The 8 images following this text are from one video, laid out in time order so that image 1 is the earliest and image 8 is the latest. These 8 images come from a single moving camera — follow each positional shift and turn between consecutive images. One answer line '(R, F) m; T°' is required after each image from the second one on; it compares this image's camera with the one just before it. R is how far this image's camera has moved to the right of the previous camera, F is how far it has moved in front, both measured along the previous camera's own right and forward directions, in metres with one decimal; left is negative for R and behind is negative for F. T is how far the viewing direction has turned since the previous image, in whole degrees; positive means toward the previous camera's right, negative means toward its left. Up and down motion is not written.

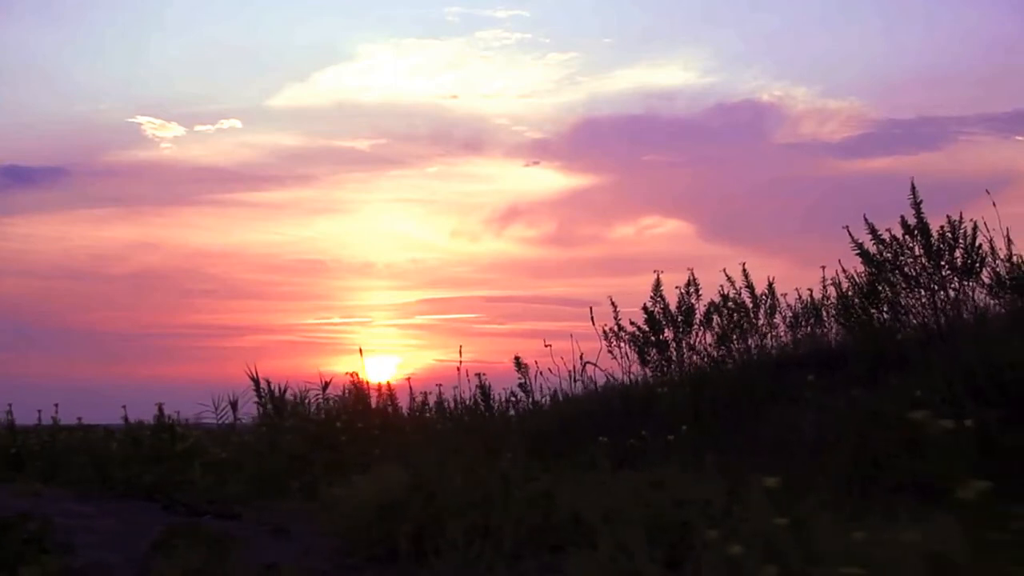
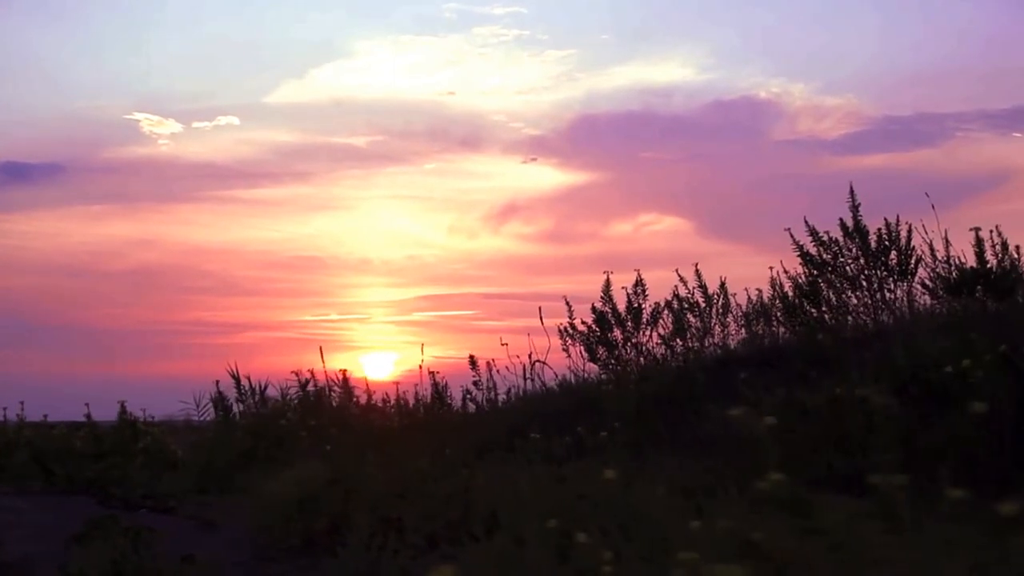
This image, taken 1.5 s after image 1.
(+0.4, -0.3) m; 0°
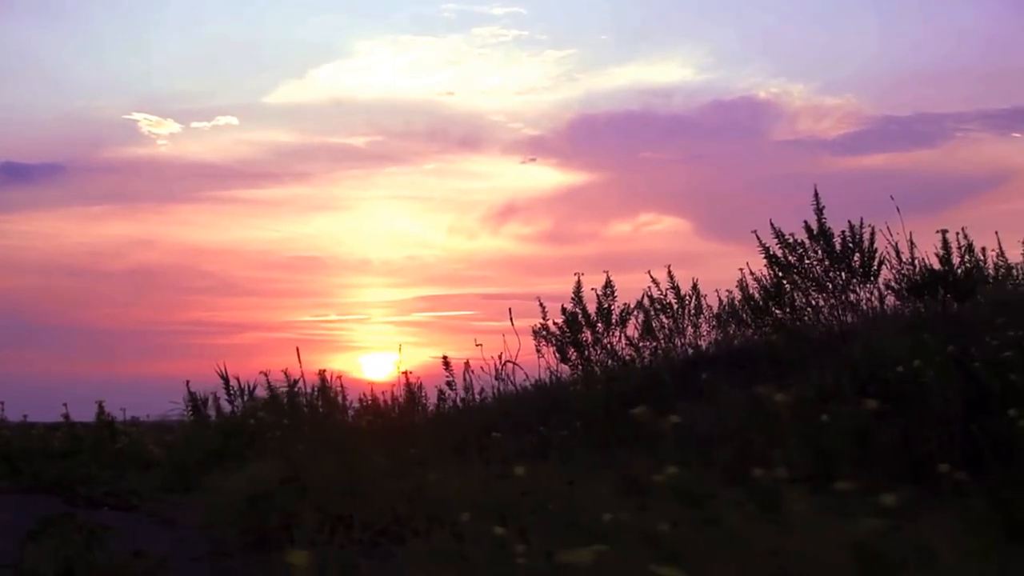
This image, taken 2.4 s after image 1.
(+0.3, -0.2) m; 0°
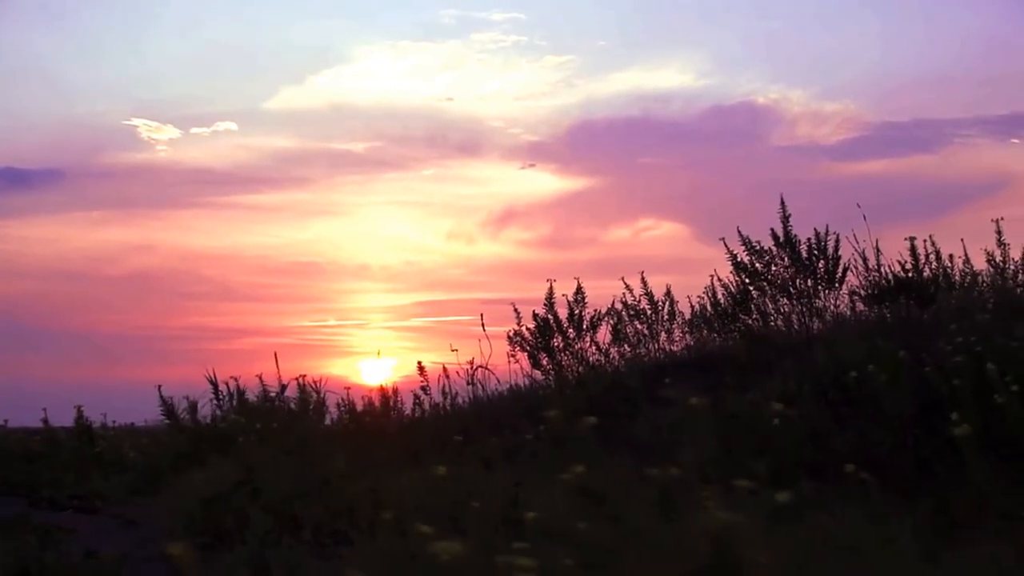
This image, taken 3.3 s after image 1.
(+0.2, -0.2) m; 0°
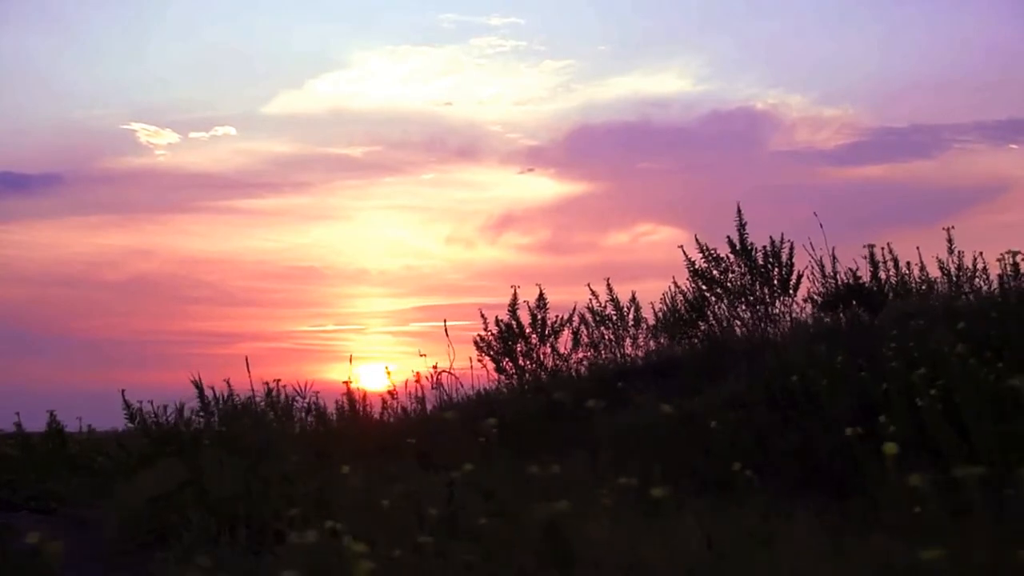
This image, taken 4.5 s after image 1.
(+0.3, -0.2) m; 0°
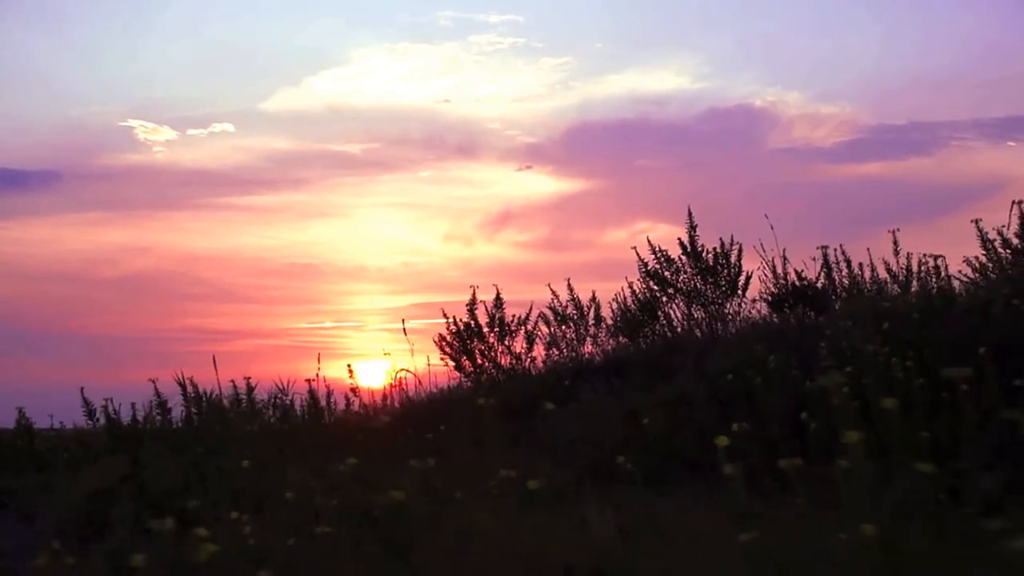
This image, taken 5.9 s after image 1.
(+0.4, -0.3) m; 0°
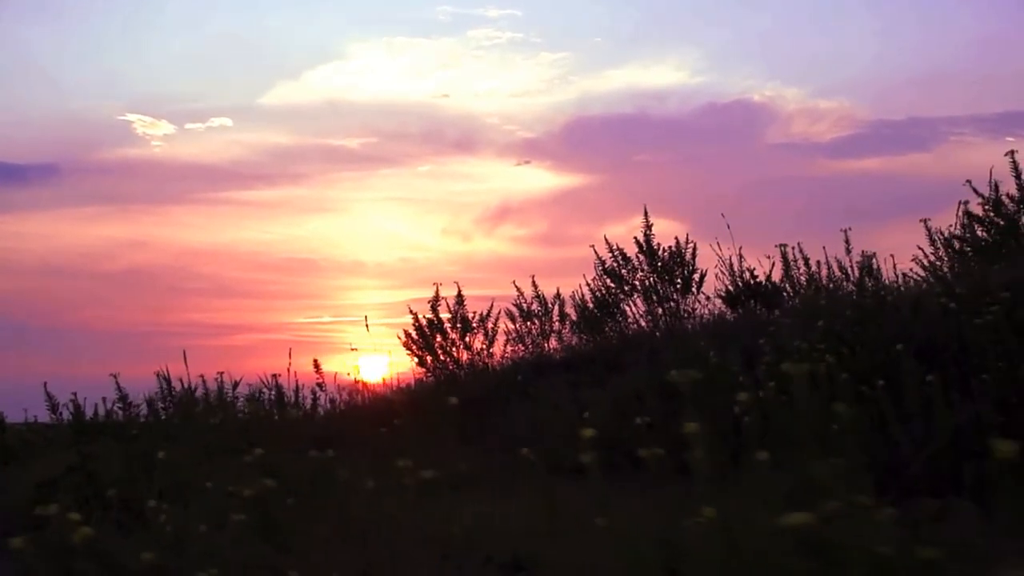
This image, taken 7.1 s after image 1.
(+0.4, -0.2) m; 0°
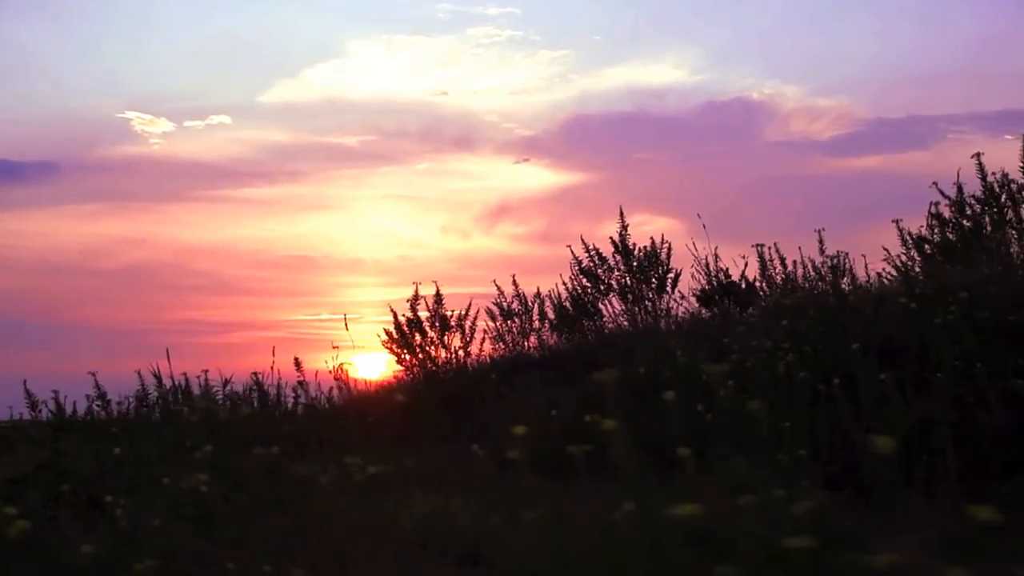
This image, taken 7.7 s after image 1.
(+0.2, -0.1) m; 0°
